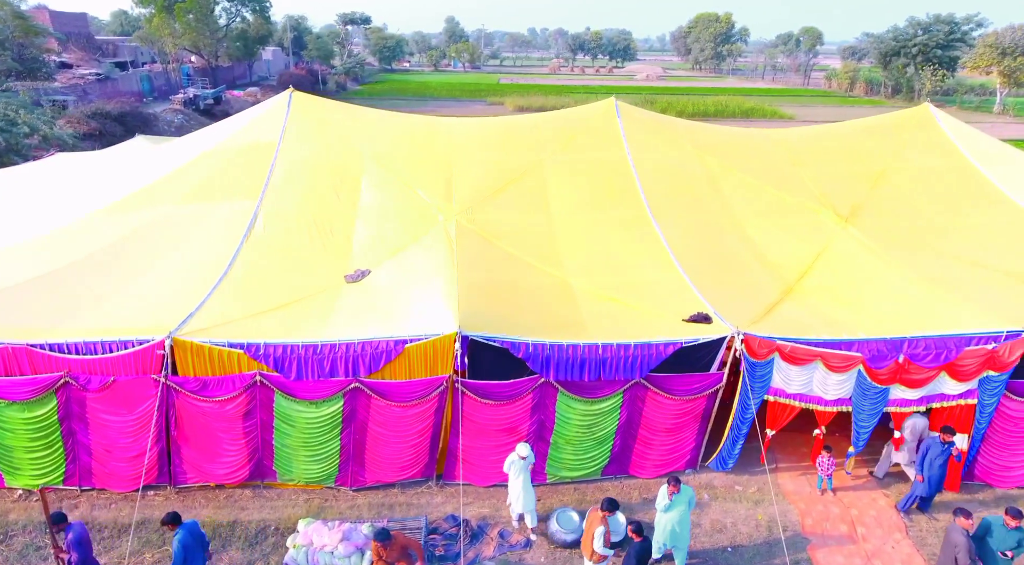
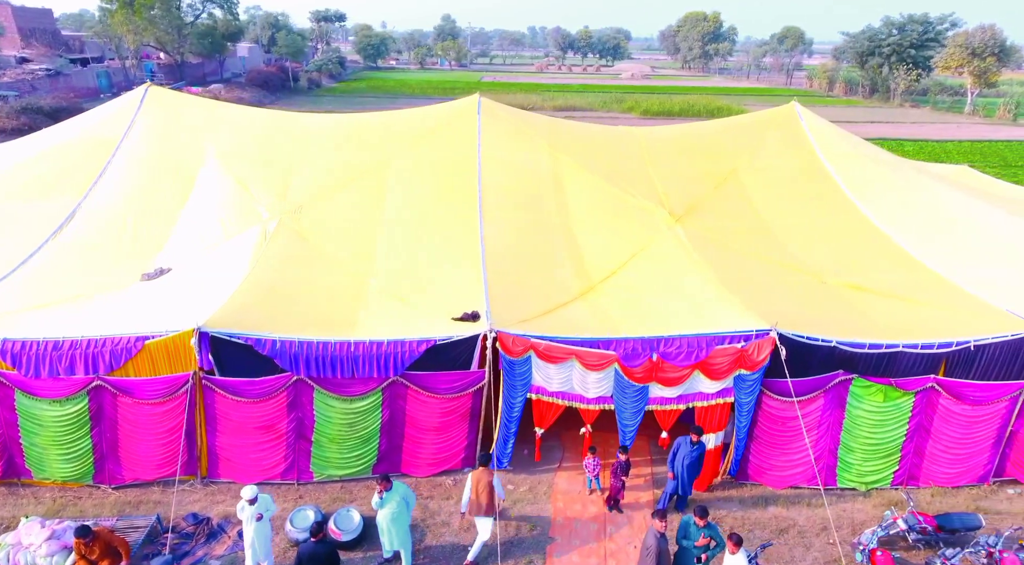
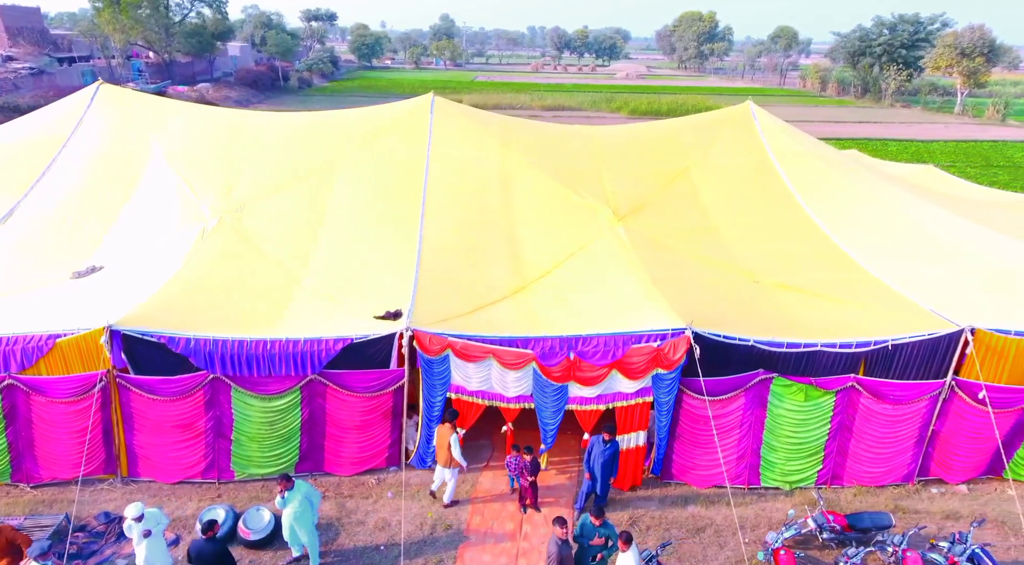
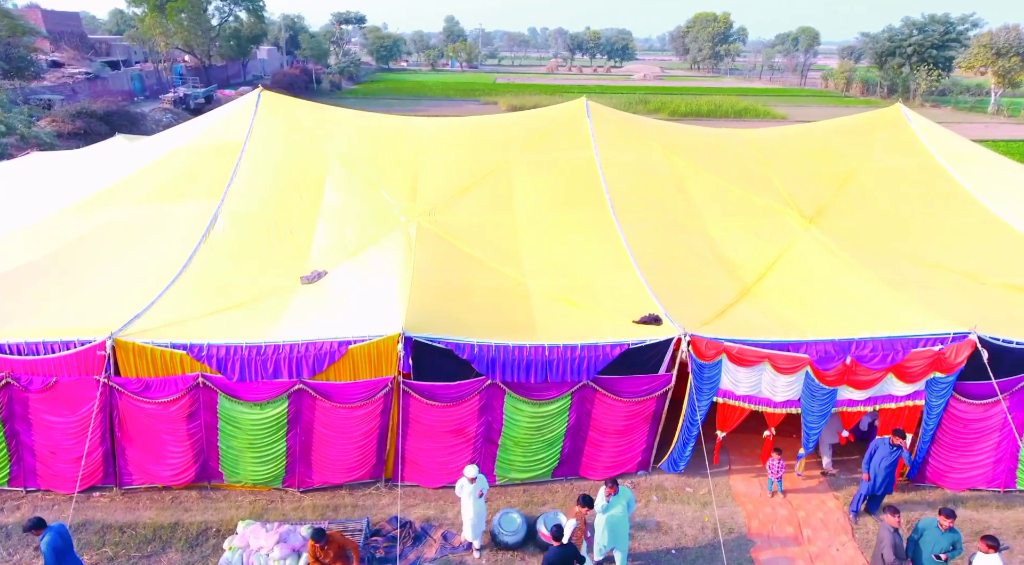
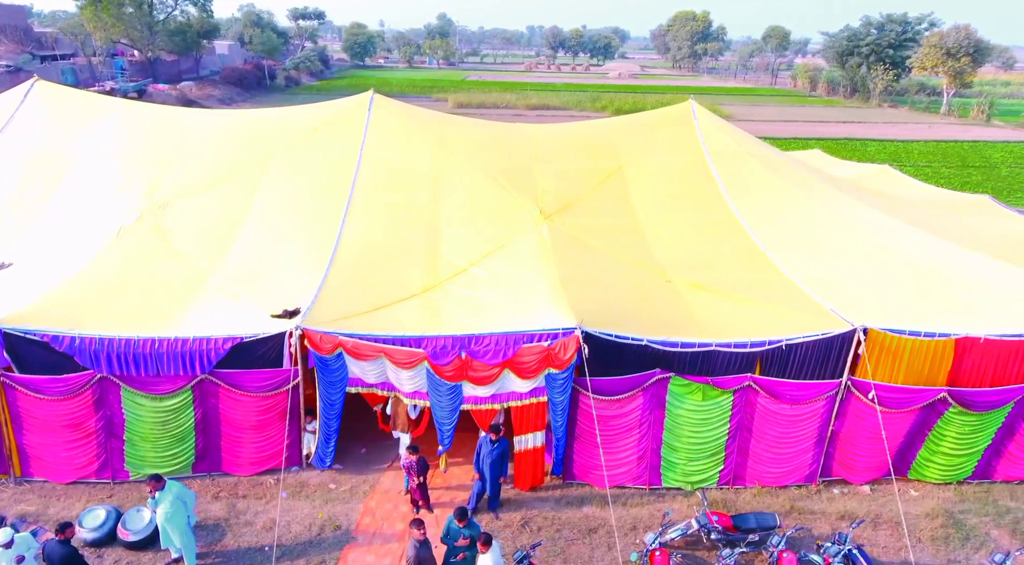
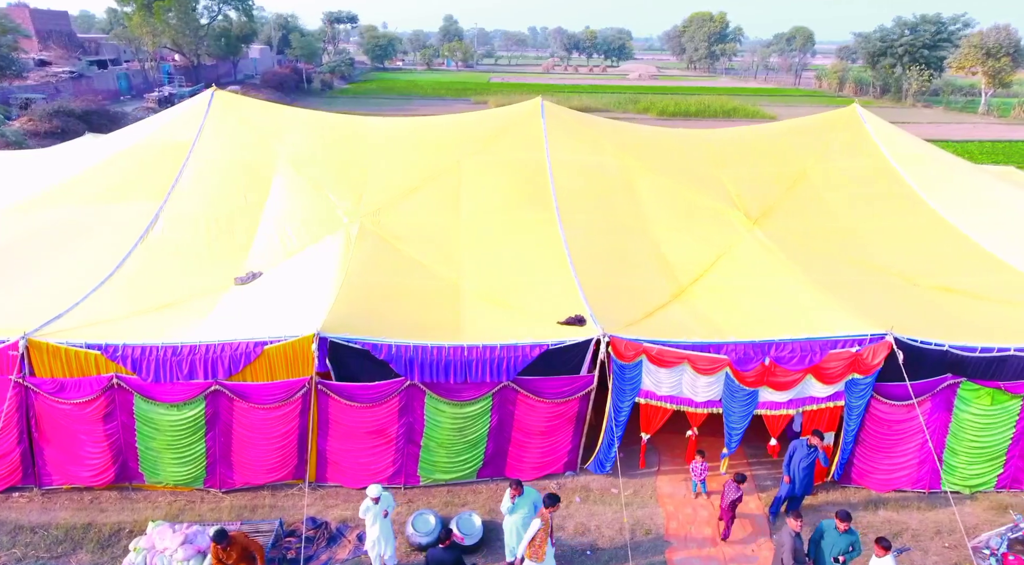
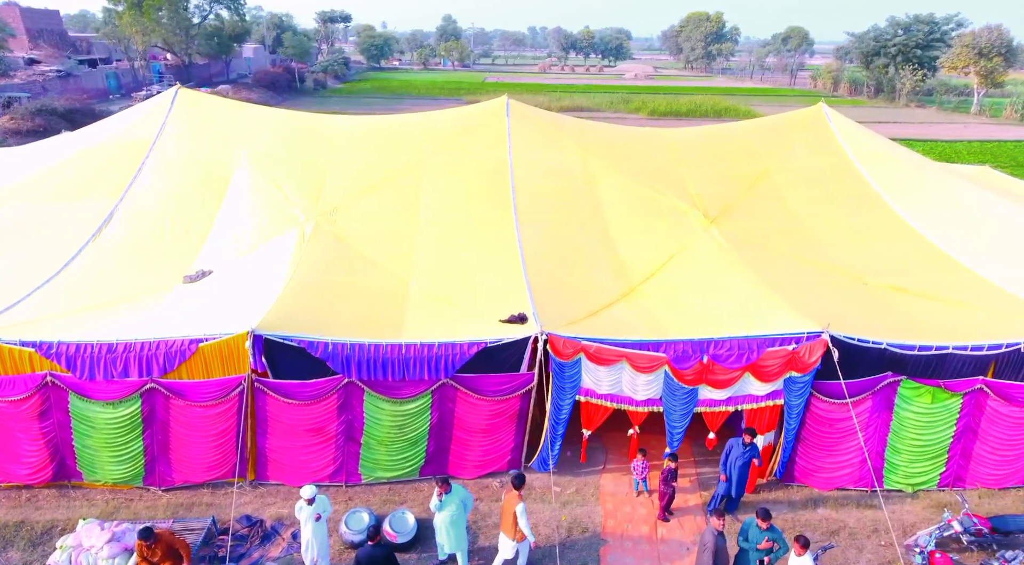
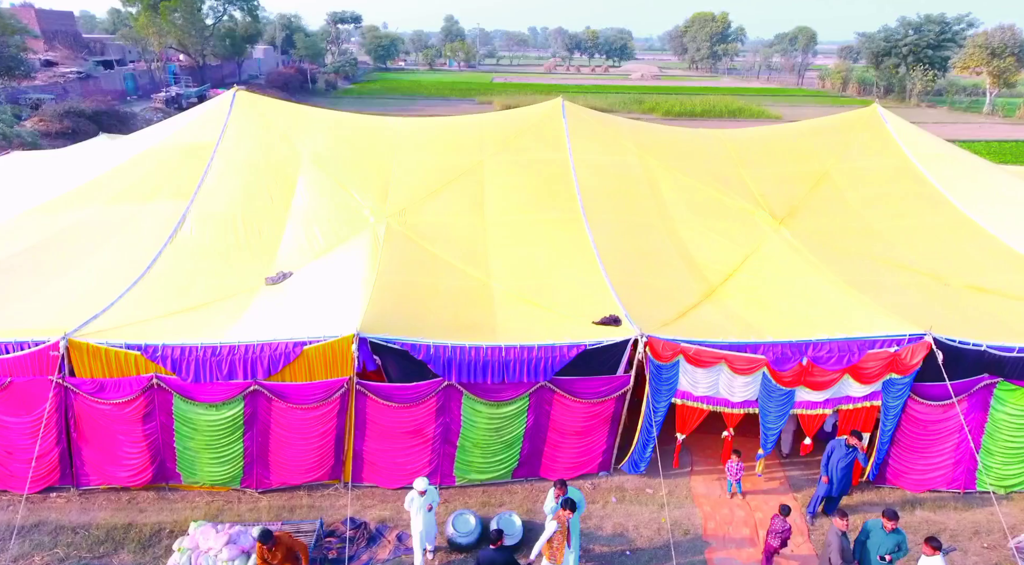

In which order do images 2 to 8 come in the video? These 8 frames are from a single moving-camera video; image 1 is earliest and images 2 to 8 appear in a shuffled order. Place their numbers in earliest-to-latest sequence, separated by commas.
4, 8, 6, 7, 2, 3, 5
